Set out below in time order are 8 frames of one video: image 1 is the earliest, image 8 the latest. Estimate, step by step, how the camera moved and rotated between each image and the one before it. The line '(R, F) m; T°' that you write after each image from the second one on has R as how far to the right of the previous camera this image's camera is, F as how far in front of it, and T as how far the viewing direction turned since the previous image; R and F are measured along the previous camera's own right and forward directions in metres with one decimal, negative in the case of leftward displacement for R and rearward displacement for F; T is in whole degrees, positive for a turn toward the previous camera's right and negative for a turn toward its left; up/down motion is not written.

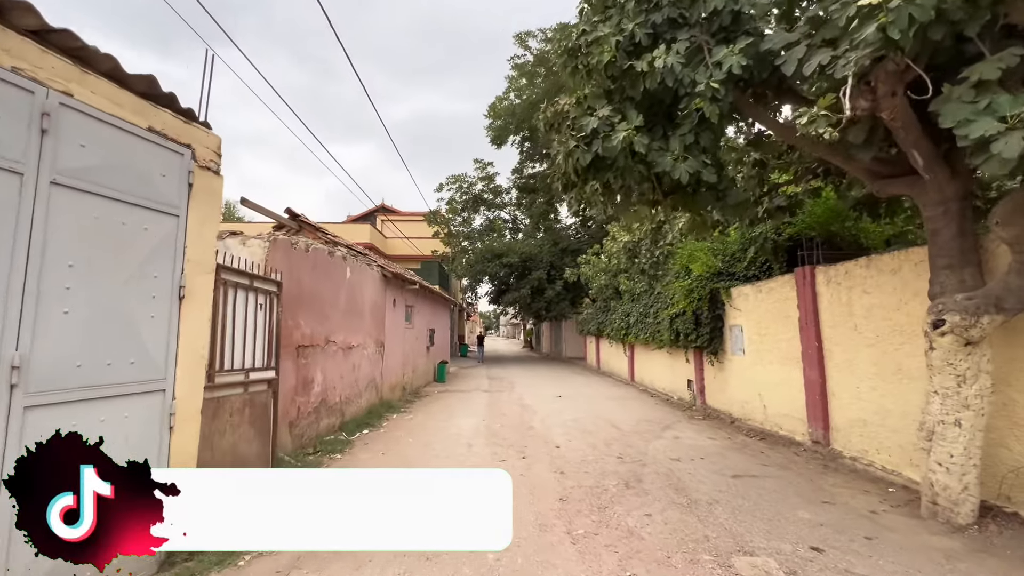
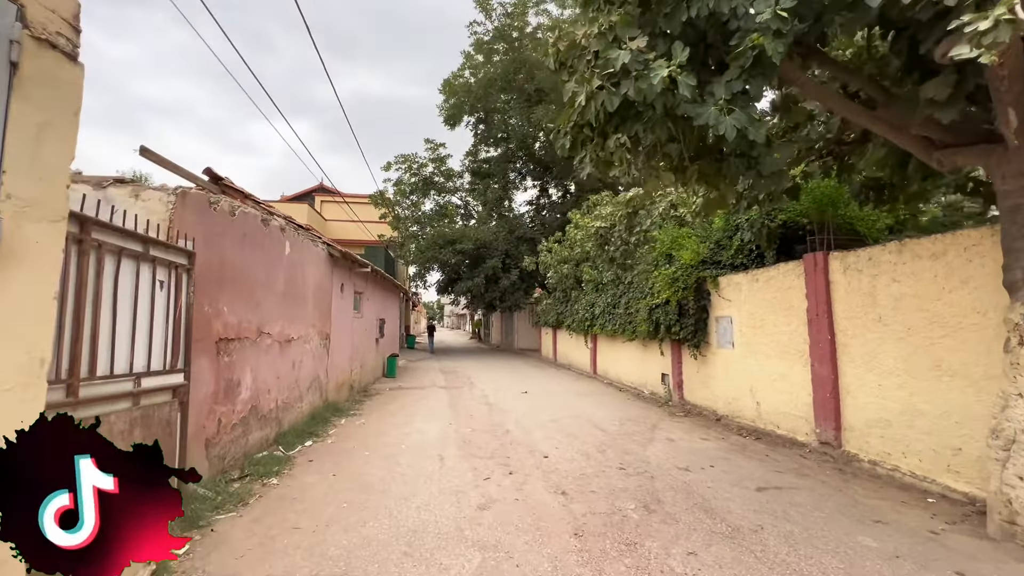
(-0.5, +1.2) m; +7°
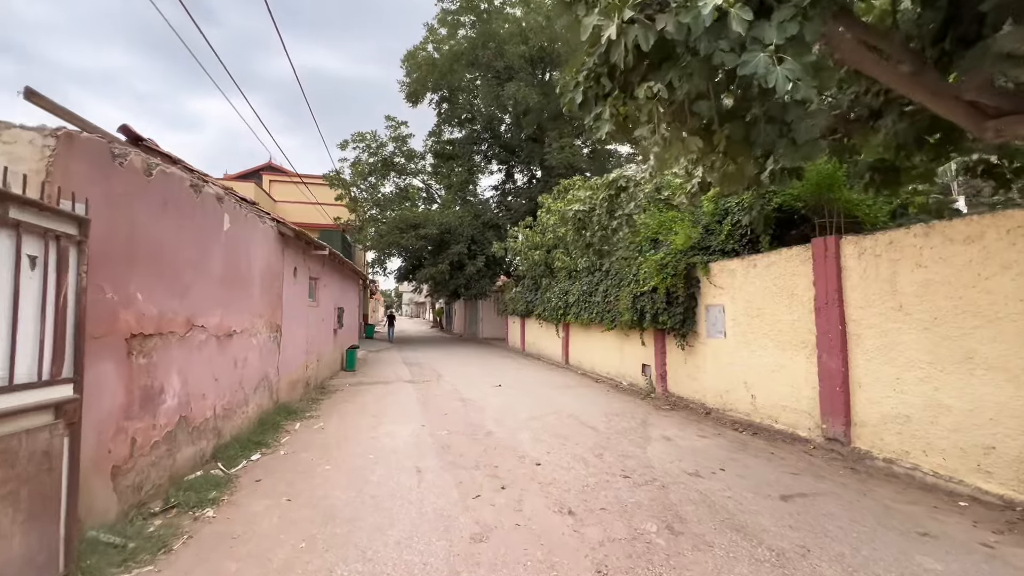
(-0.4, +0.8) m; +5°
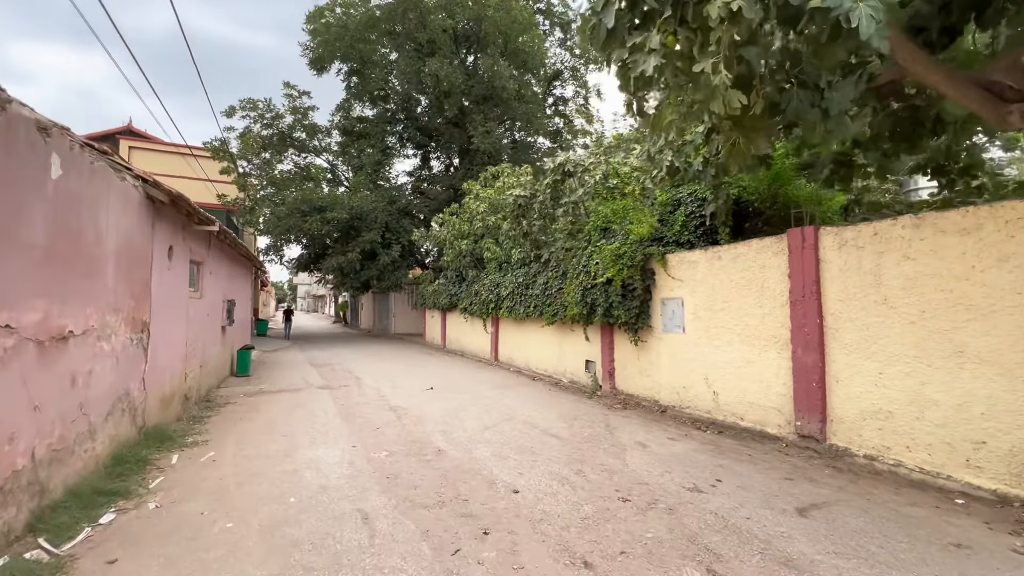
(-0.7, +1.1) m; +12°
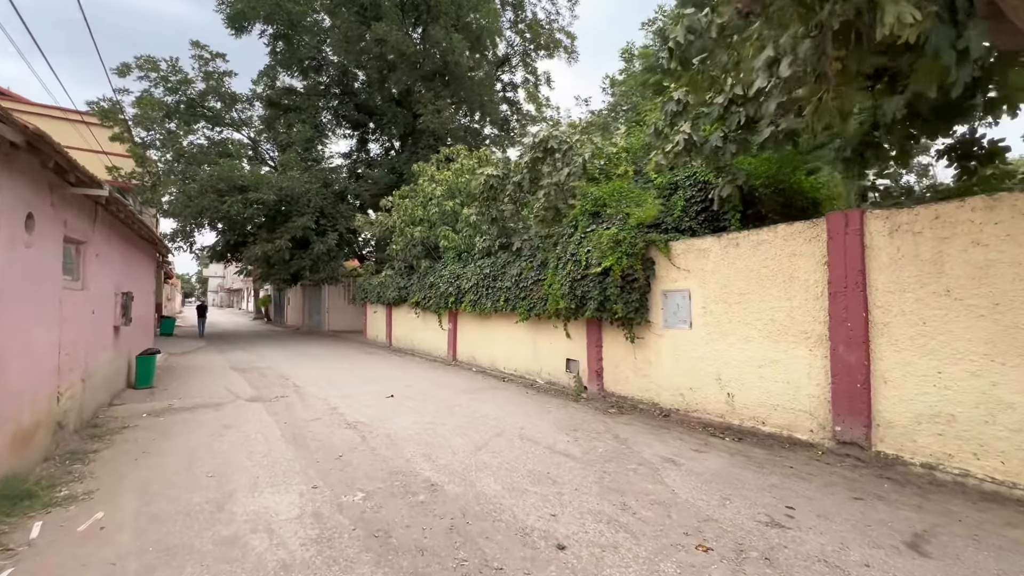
(-0.8, +1.2) m; +9°
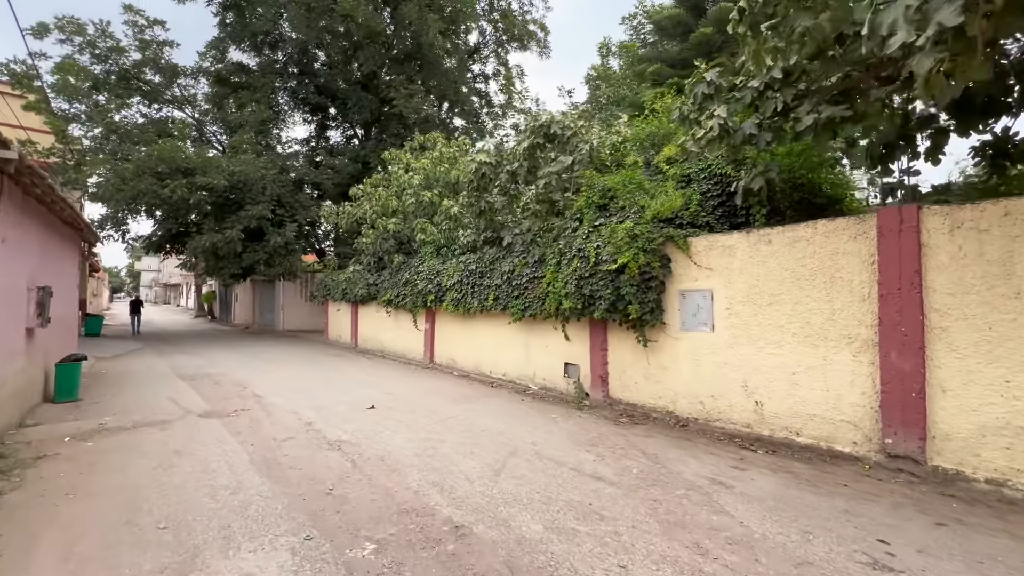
(-0.7, +0.8) m; +6°
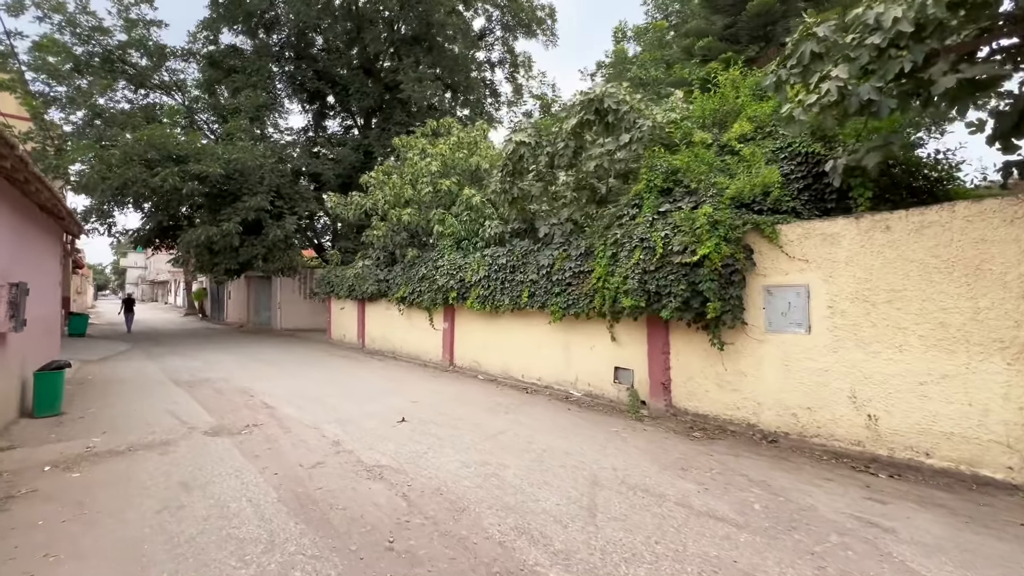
(-0.9, +0.9) m; +1°
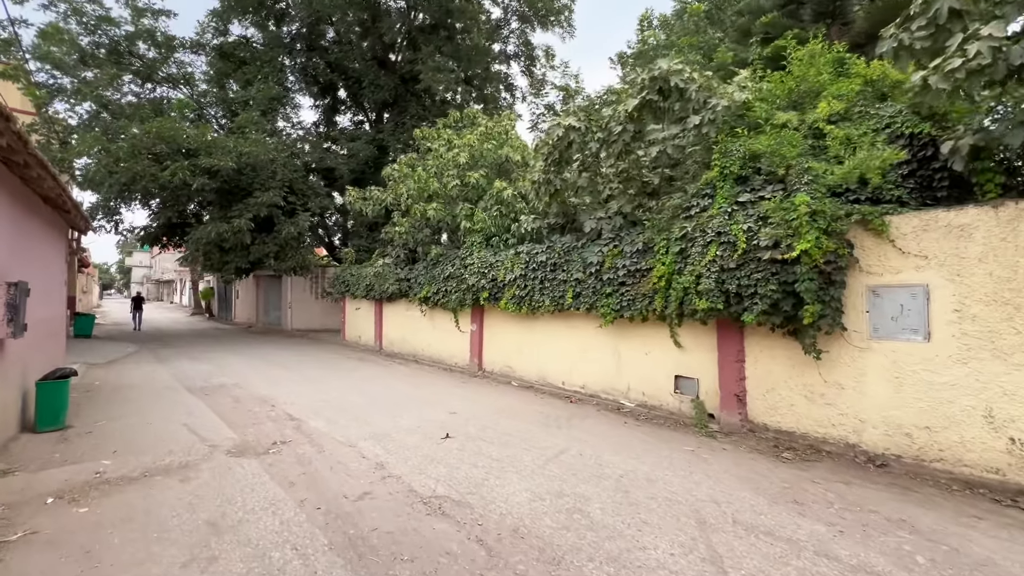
(-0.8, +0.7) m; 0°
